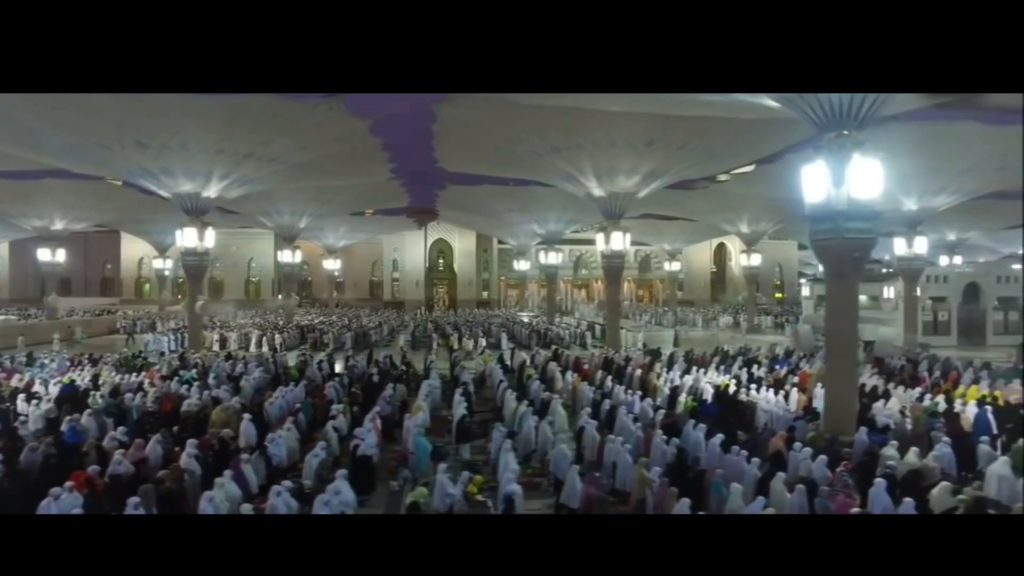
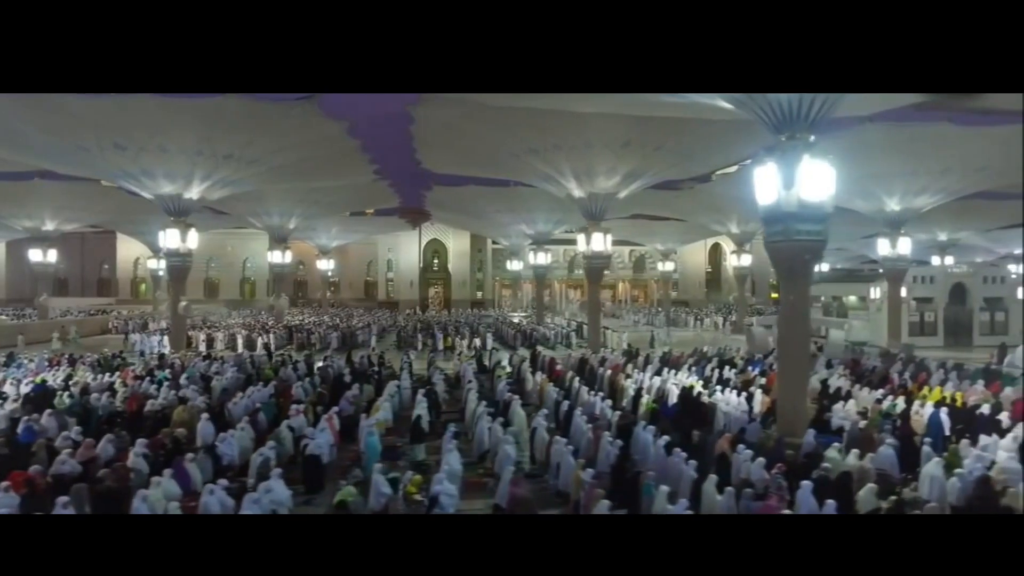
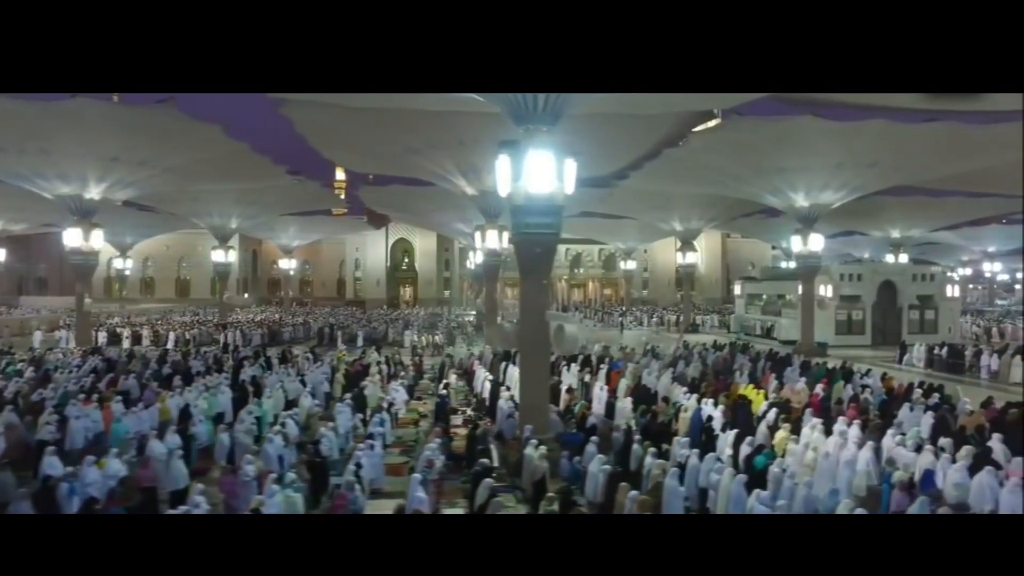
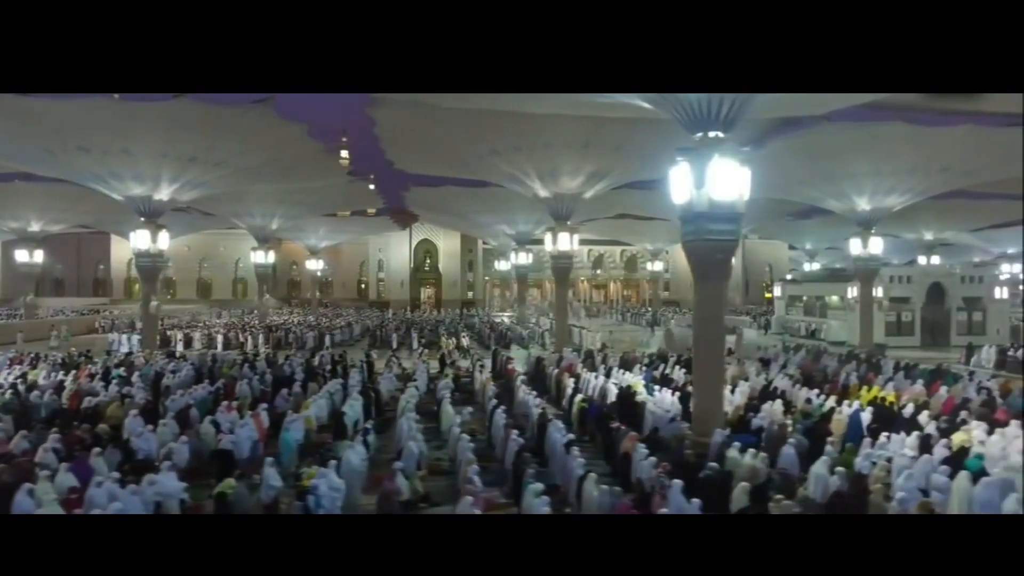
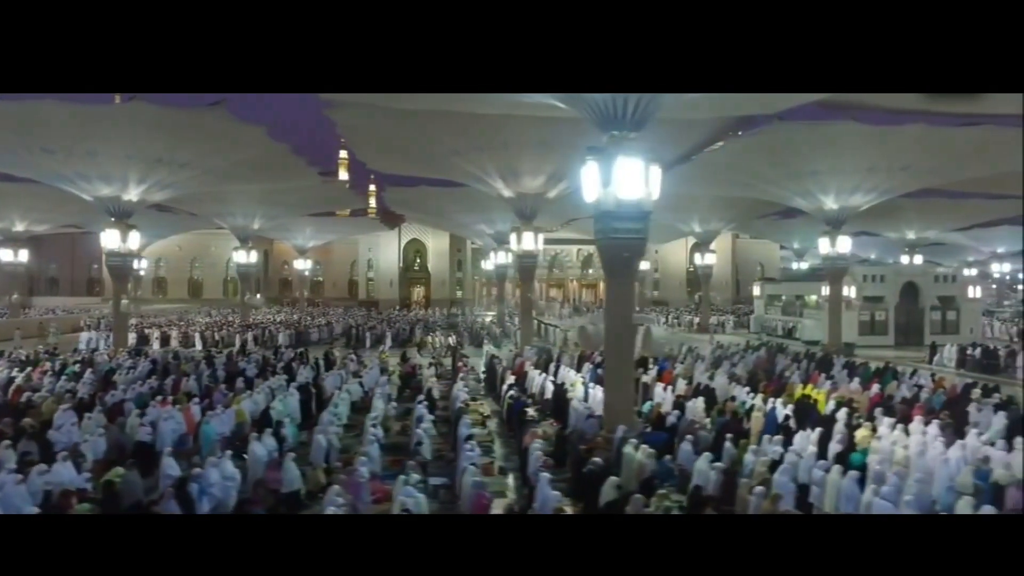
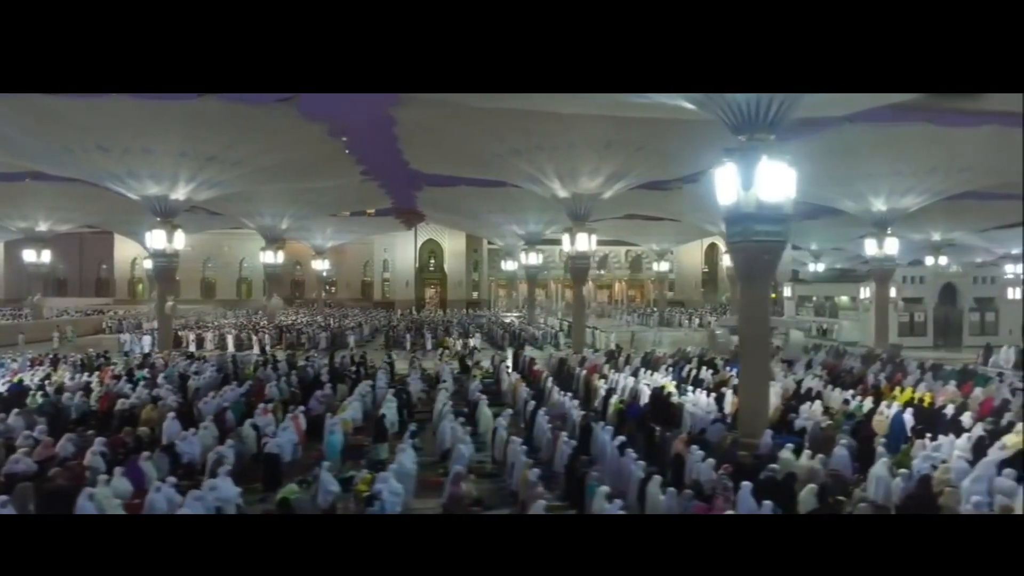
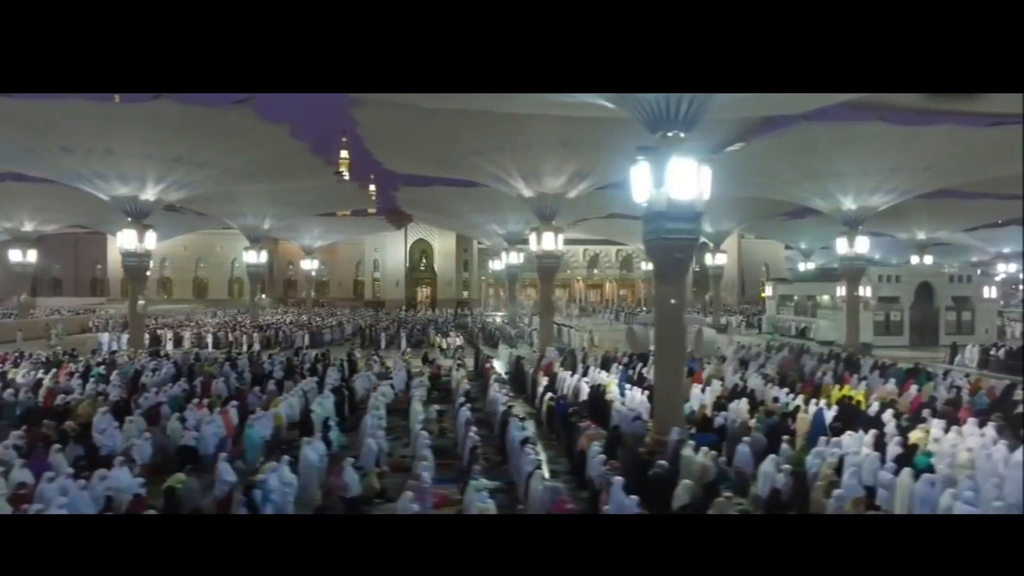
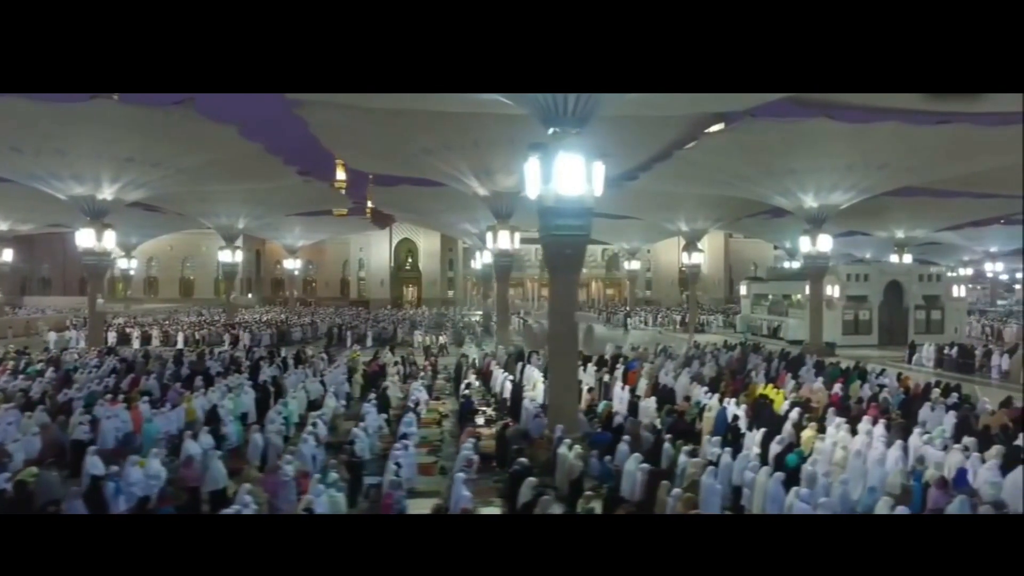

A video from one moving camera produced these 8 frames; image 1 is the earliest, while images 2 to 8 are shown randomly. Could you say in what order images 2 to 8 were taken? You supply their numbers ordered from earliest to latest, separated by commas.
2, 6, 4, 7, 5, 8, 3
